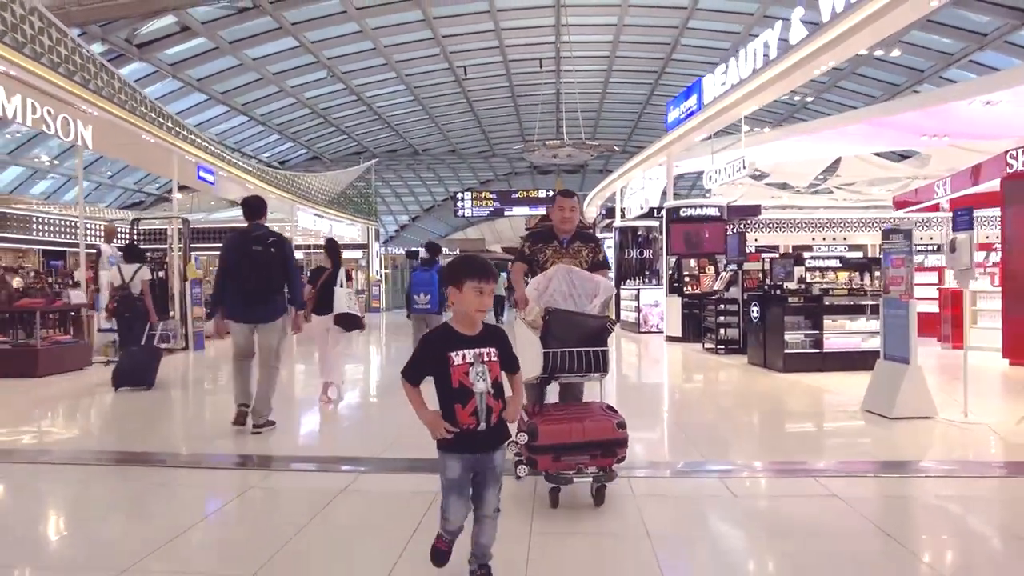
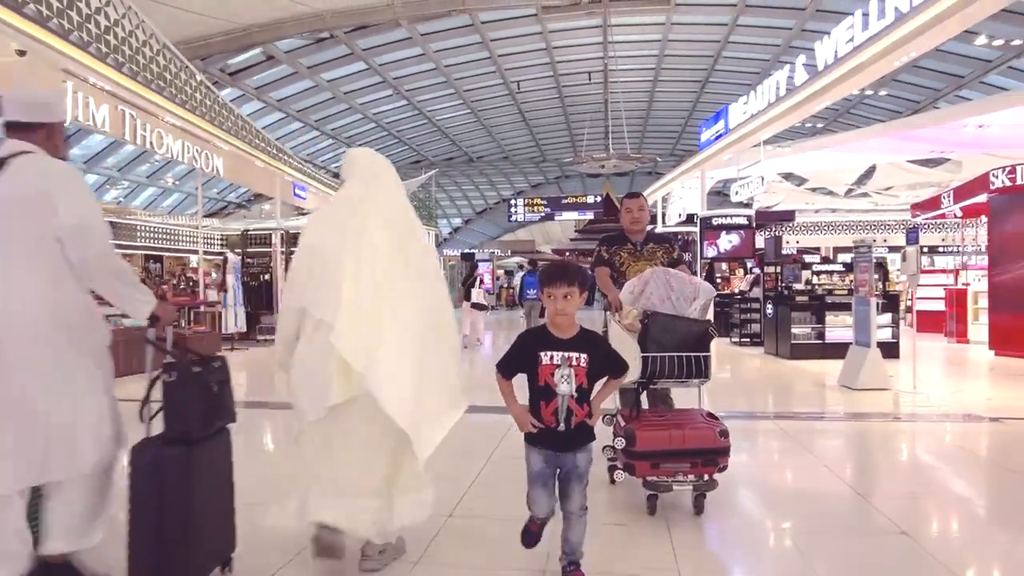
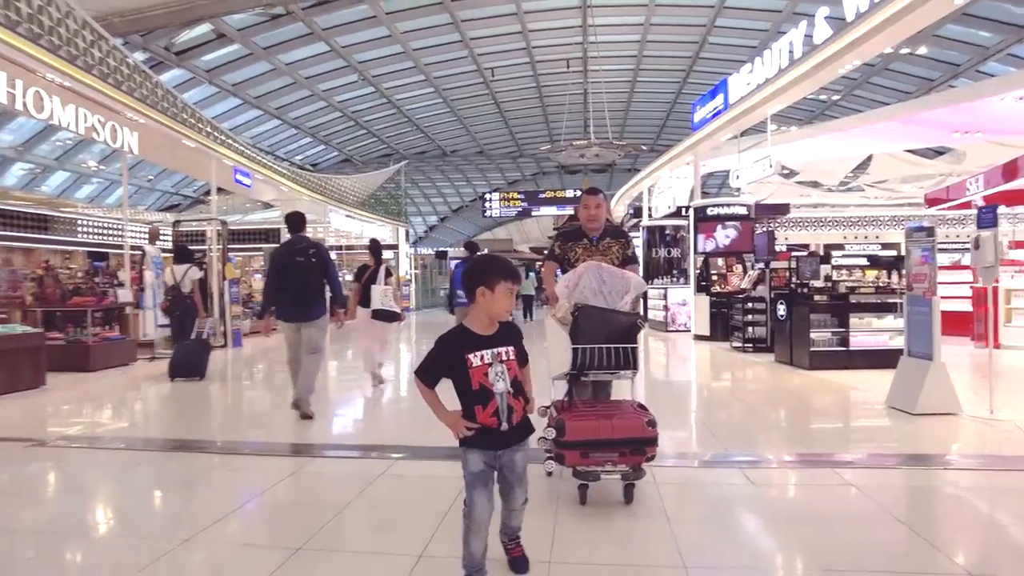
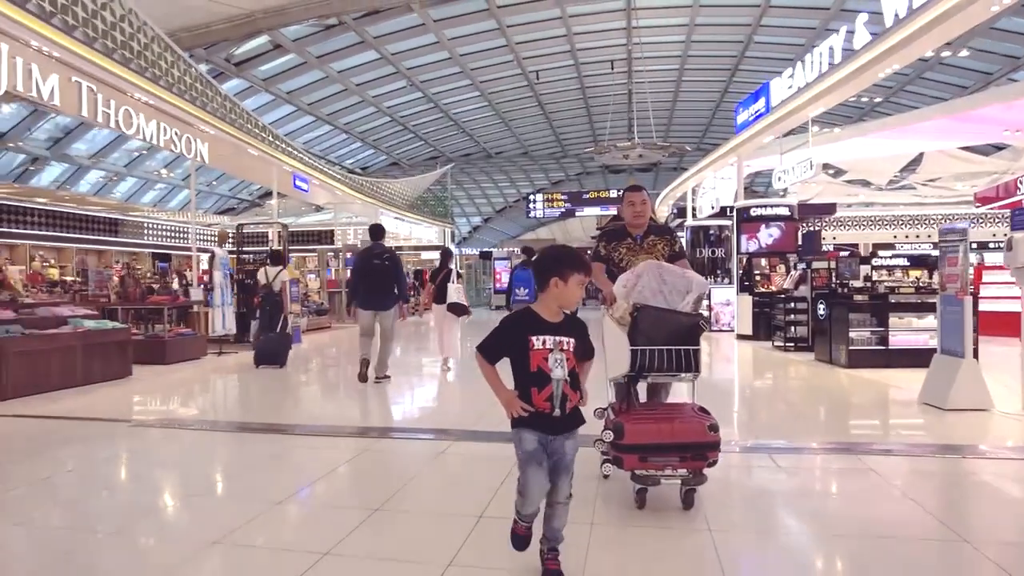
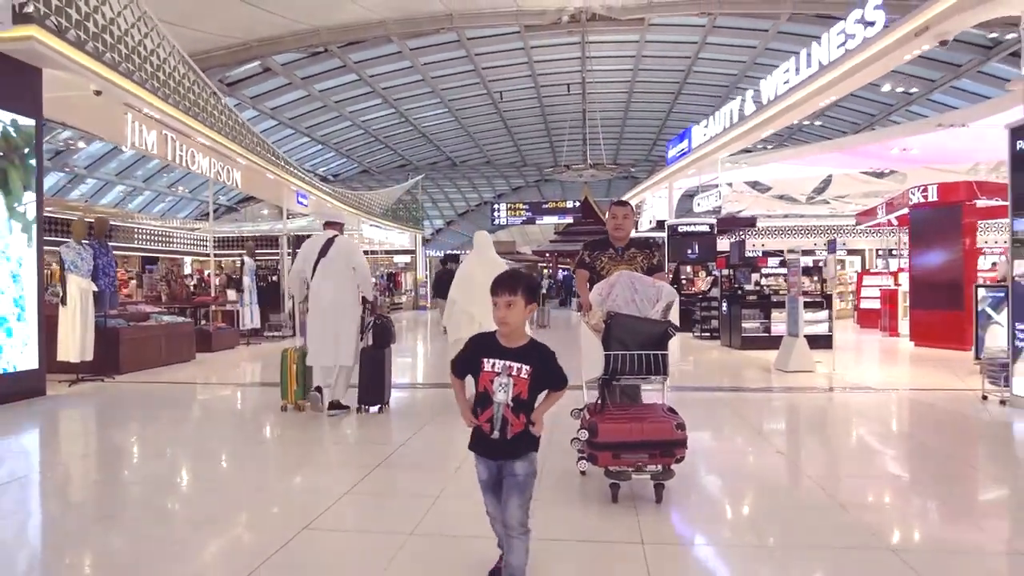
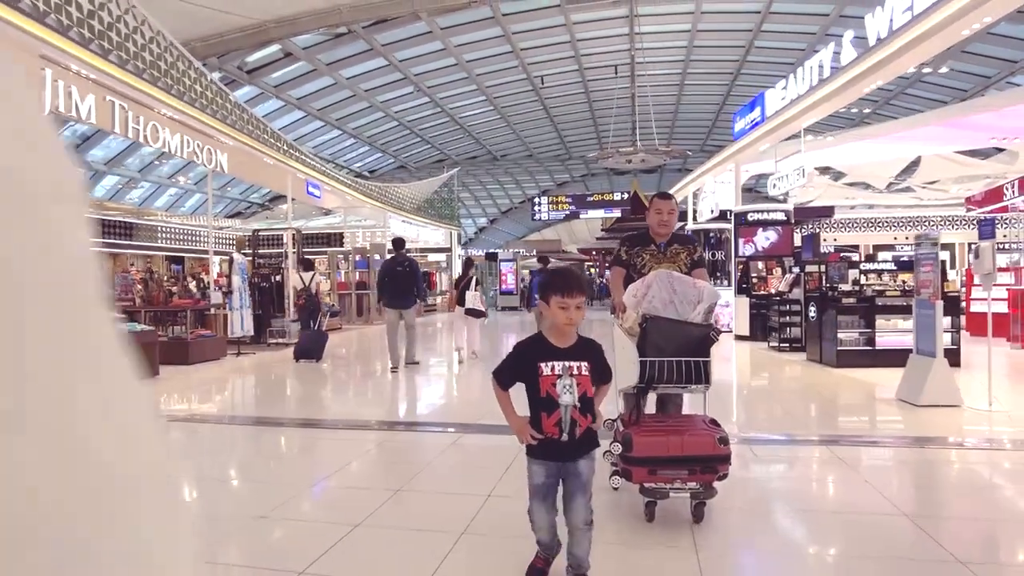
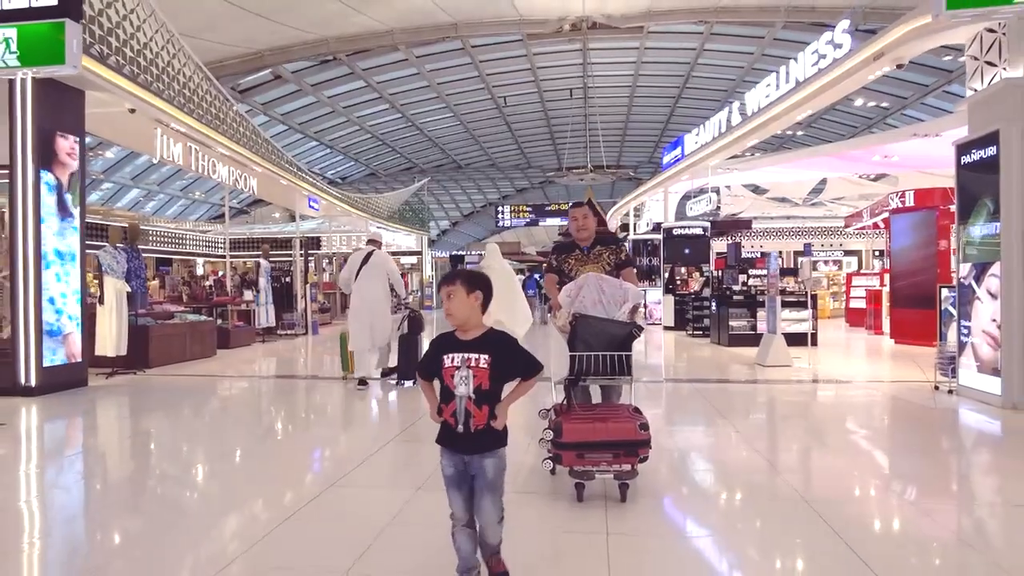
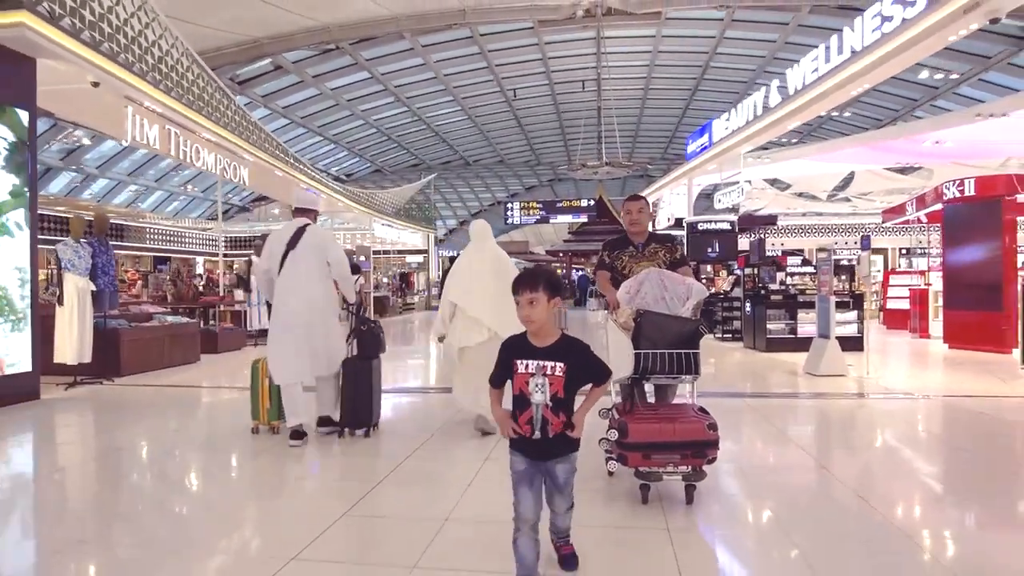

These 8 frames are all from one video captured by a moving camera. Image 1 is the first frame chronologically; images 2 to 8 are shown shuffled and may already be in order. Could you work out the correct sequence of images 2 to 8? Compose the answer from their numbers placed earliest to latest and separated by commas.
3, 4, 6, 2, 8, 5, 7
